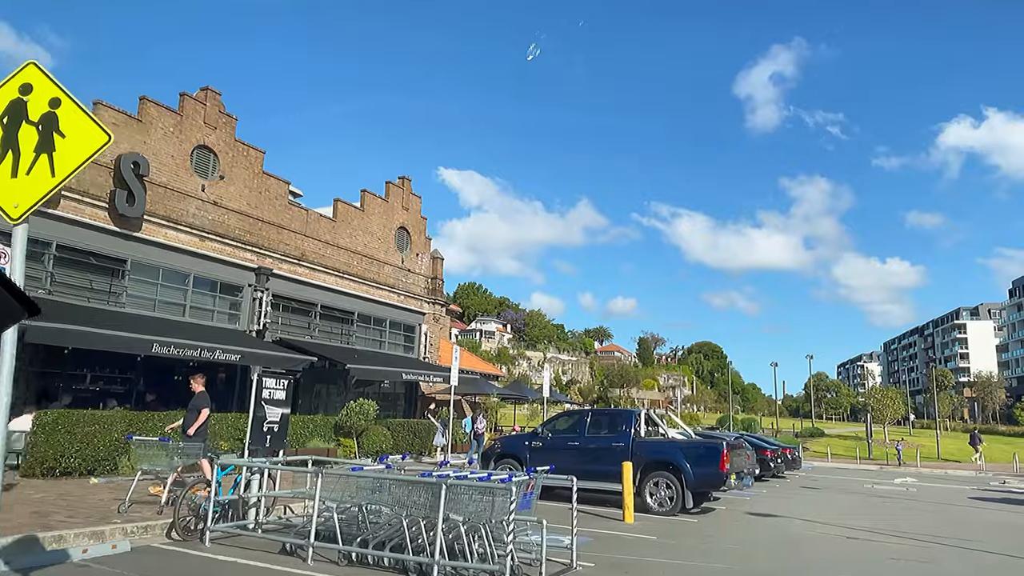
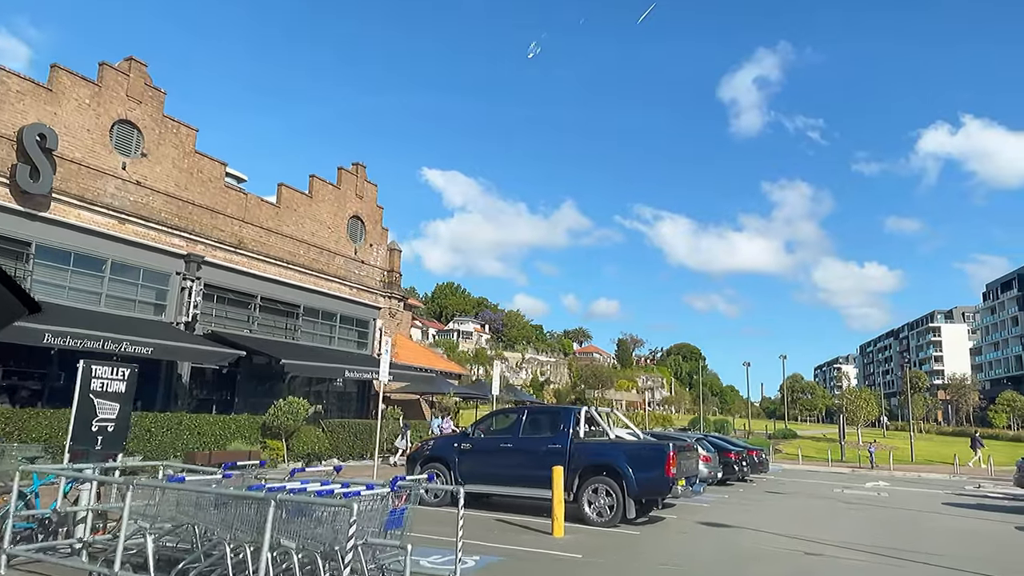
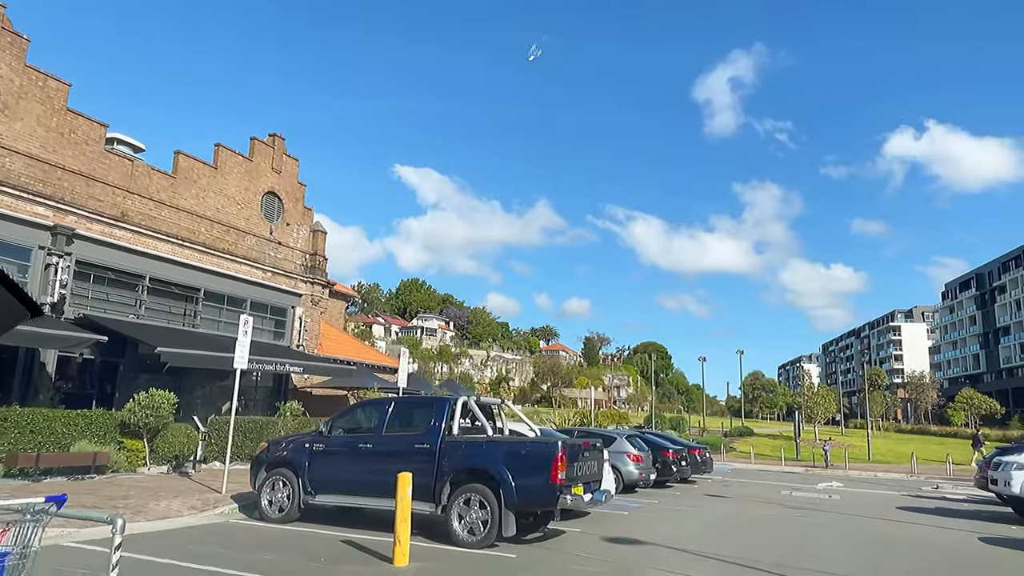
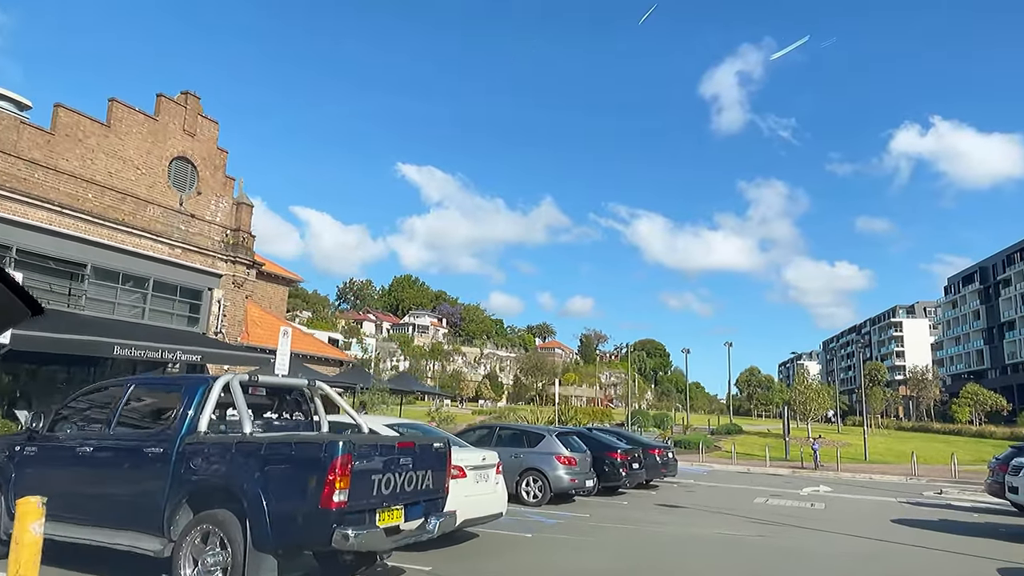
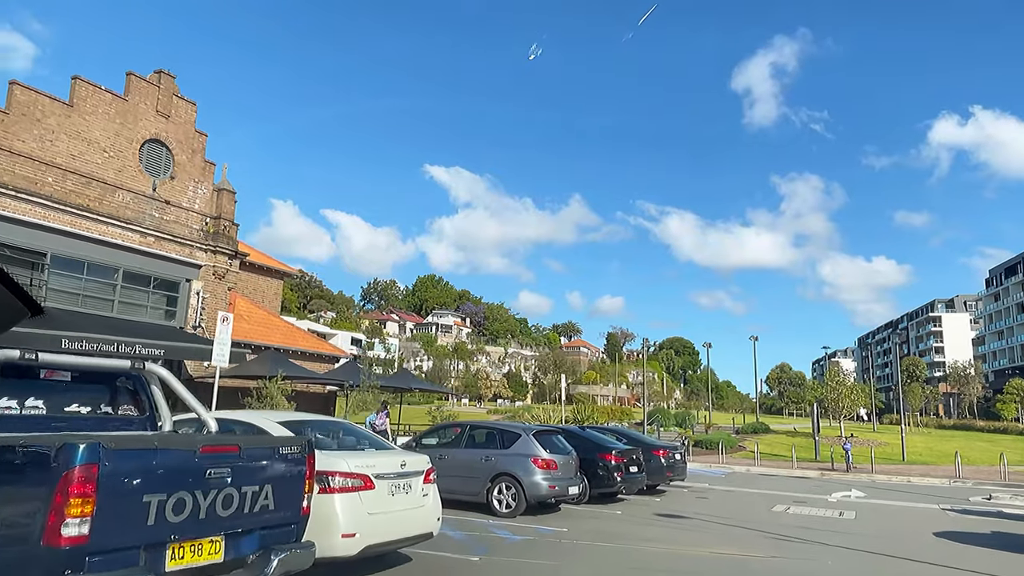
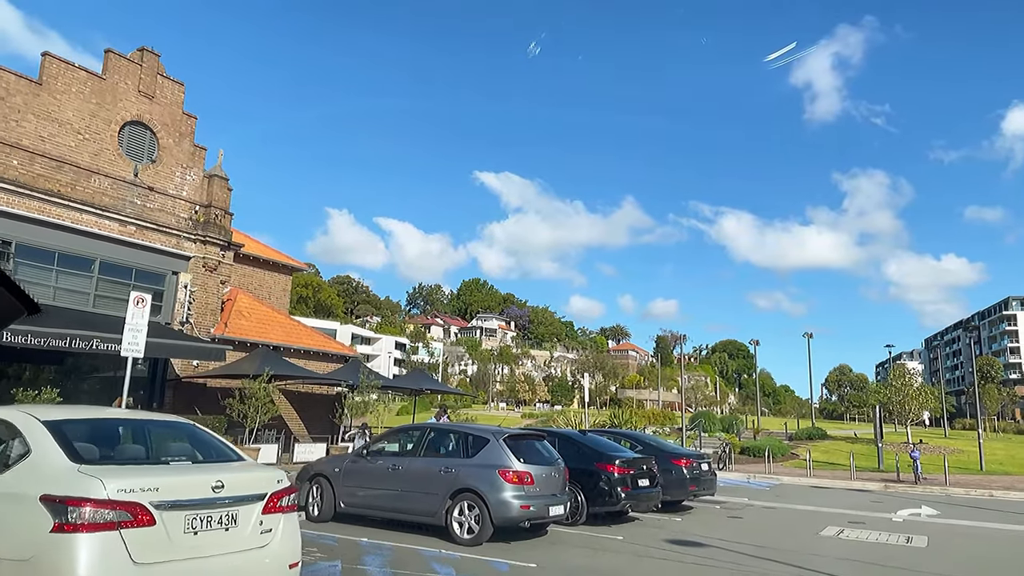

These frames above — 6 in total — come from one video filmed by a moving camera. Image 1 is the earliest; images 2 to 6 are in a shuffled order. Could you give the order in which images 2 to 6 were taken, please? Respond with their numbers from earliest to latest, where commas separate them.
2, 3, 4, 5, 6
